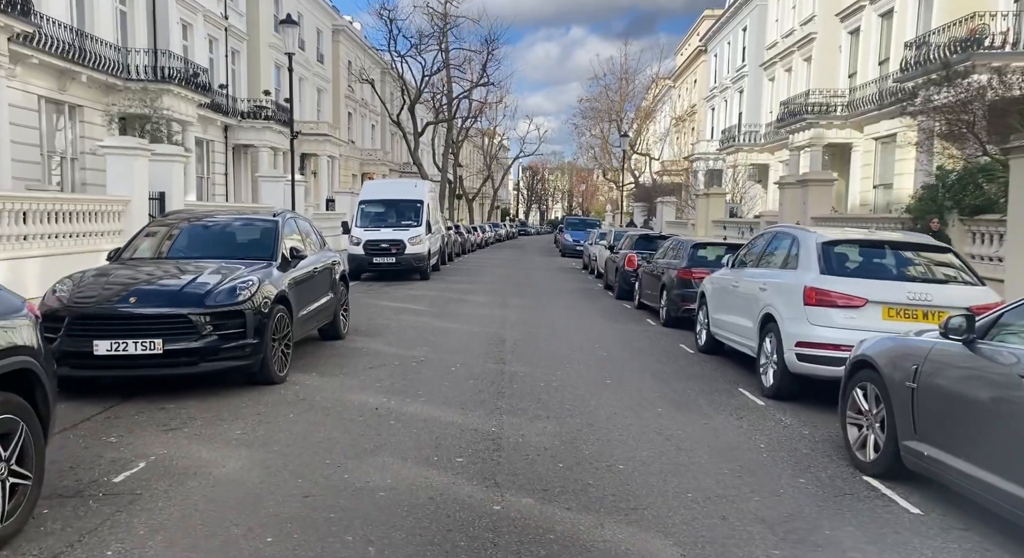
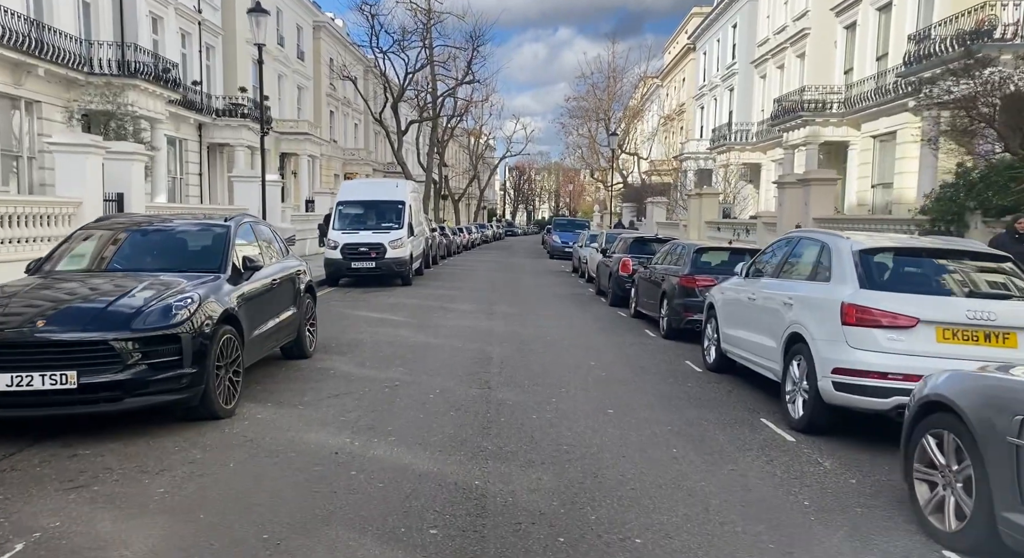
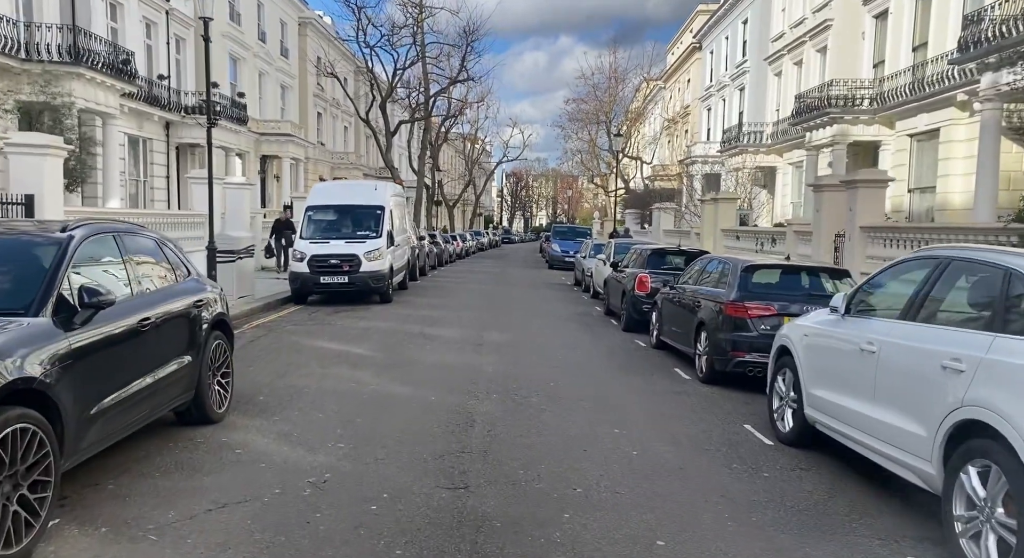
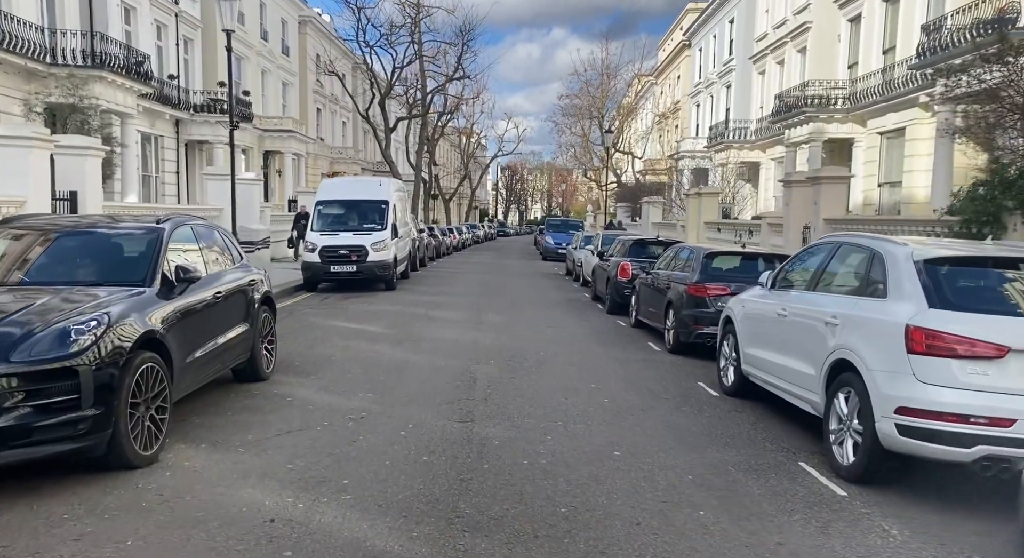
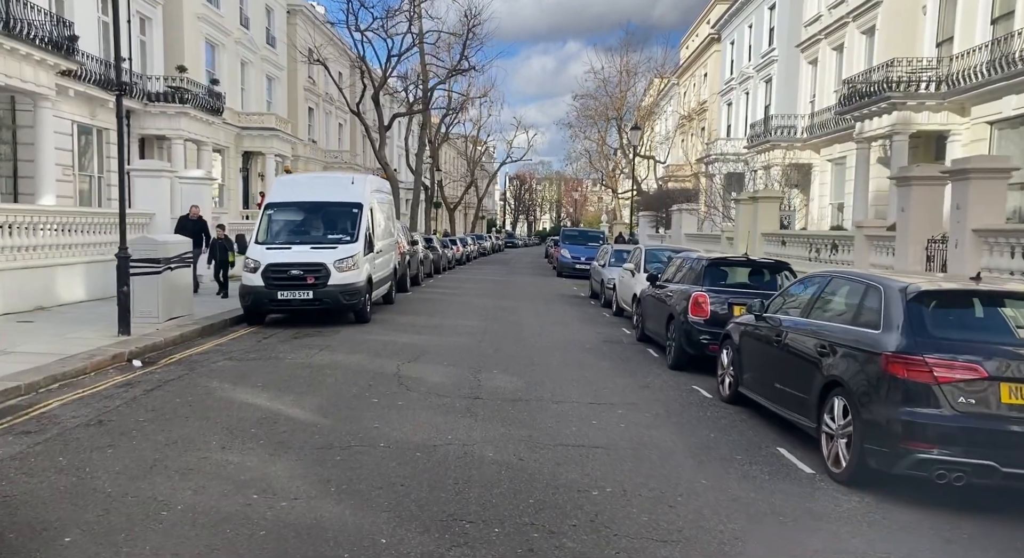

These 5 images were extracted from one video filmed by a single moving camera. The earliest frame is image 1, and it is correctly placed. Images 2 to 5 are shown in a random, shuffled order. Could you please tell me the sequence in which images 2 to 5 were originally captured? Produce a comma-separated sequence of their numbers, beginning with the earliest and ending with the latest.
2, 4, 3, 5
